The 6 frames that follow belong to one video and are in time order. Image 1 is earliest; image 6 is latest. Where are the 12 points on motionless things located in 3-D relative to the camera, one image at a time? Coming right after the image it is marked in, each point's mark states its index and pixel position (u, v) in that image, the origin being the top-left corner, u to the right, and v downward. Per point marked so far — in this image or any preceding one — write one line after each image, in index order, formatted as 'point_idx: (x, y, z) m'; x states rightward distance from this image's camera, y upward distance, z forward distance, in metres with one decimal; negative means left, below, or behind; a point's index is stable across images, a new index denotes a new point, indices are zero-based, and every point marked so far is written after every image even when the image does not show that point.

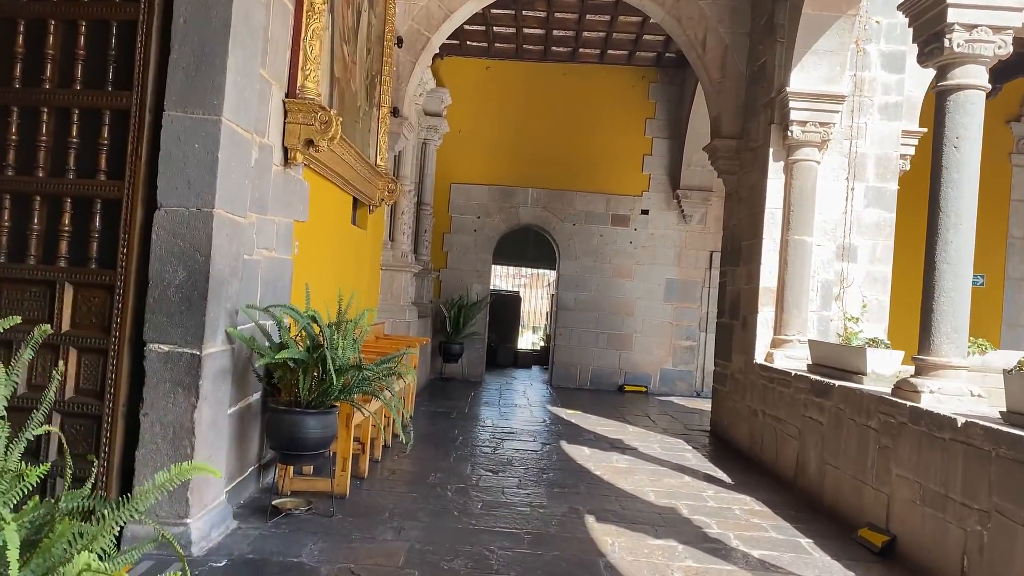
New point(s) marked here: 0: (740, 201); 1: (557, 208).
0: (+1.4, +0.5, +5.1) m
1: (+0.4, +0.8, +7.8) m
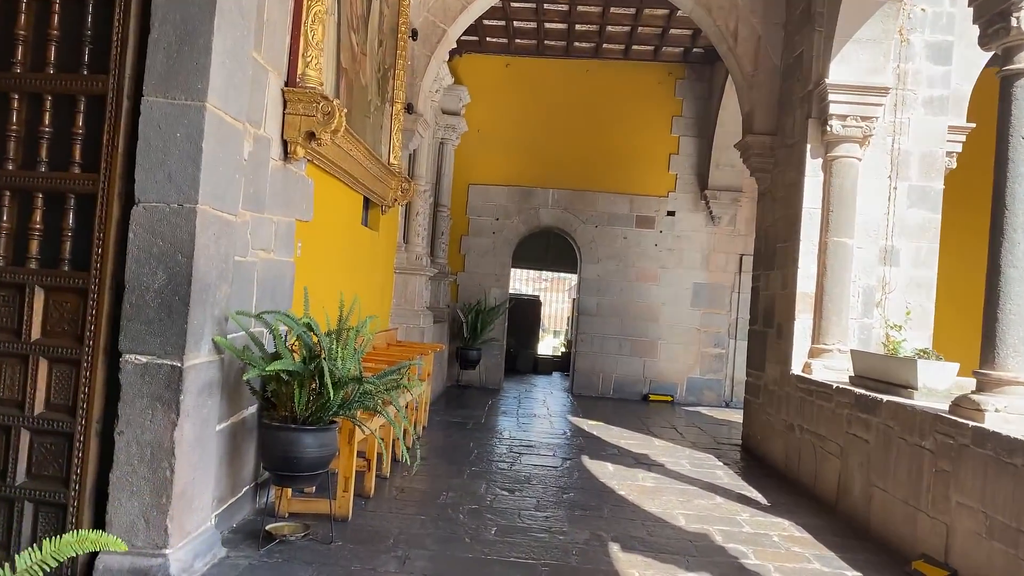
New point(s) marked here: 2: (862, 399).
0: (+1.5, +0.5, +4.8) m
1: (+0.6, +0.7, +7.5) m
2: (+1.4, -0.4, +3.4) m
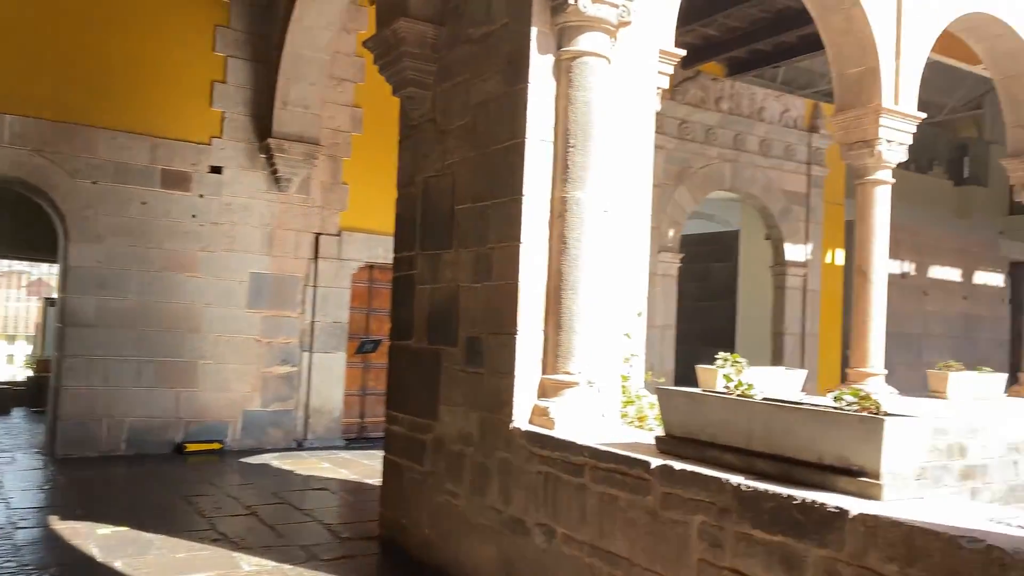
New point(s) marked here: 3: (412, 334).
0: (-0.2, +0.5, +2.9) m
1: (-2.5, +0.7, +4.6) m
2: (+0.5, -0.4, +1.6) m
3: (-0.4, -0.2, +3.0) m
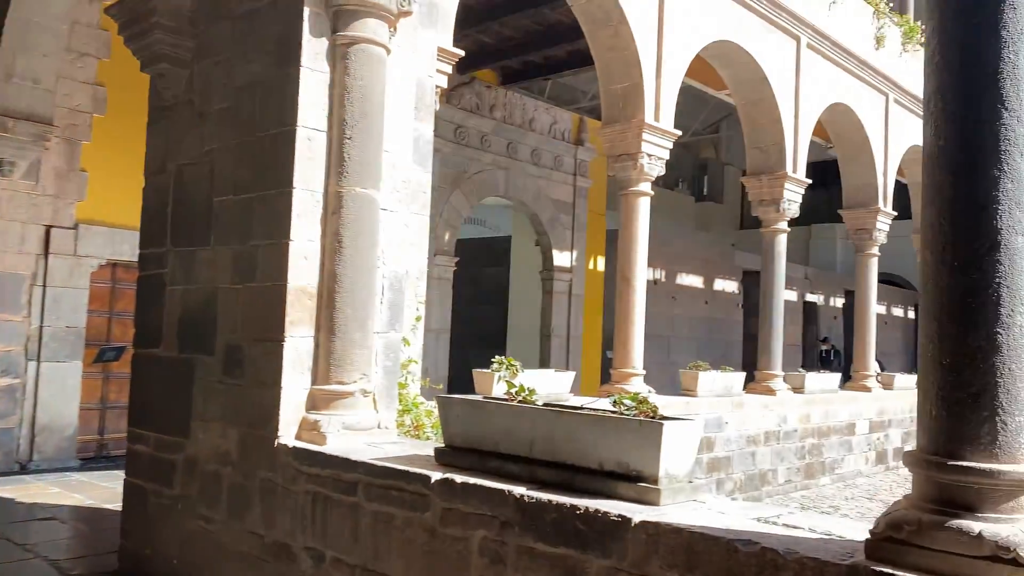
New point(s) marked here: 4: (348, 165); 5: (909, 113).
0: (-1.0, +0.5, +2.6) m
1: (-3.6, +0.8, +3.7) m
2: (0.0, -0.4, +1.5) m
3: (-1.1, -0.2, +2.7) m
4: (-0.5, +0.3, +2.3) m
5: (+2.9, +1.3, +6.2) m
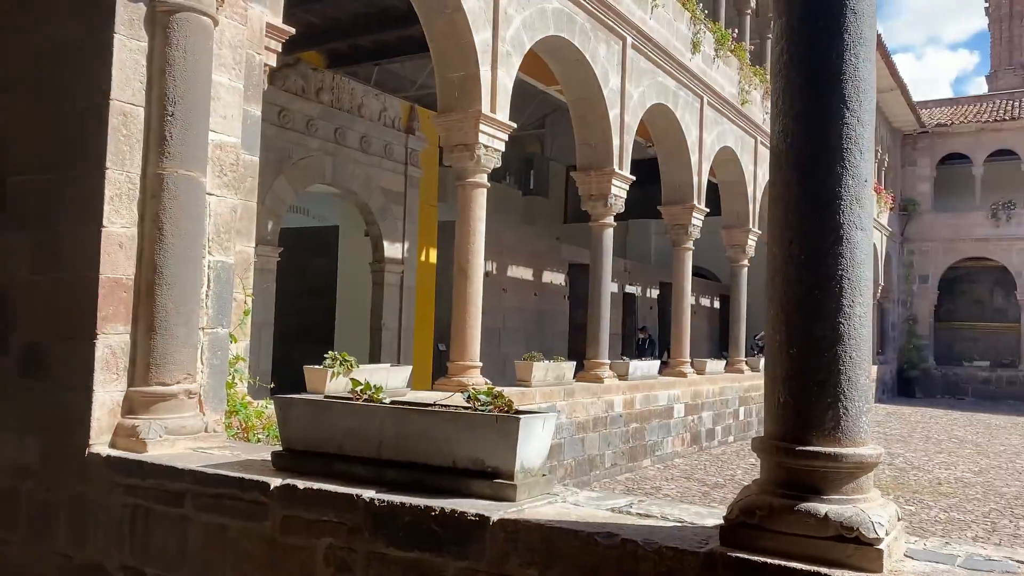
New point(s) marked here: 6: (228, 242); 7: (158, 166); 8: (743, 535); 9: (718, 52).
0: (-1.4, +0.6, +2.3) m
1: (-4.2, +0.8, +2.8) m
2: (-0.2, -0.4, +1.5) m
3: (-1.6, -0.1, +2.3) m
4: (-0.9, +0.4, +2.1) m
5: (+1.7, +1.4, +6.6) m
6: (-0.8, +0.1, +2.3) m
7: (-0.9, +0.3, +2.1) m
8: (+0.3, -0.4, +1.2) m
9: (+1.6, +1.9, +6.6) m
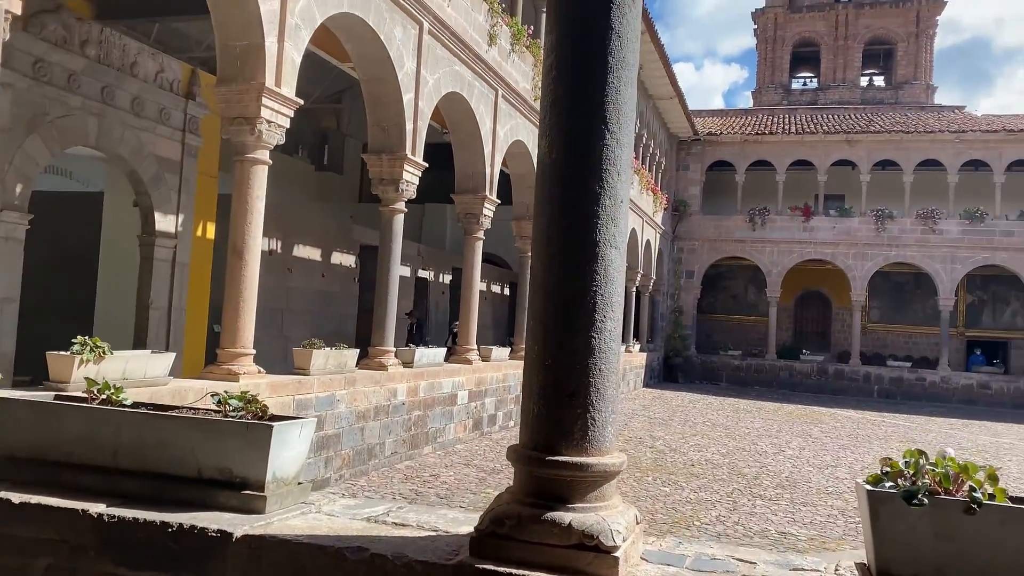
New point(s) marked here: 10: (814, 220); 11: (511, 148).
0: (-2.0, +0.6, +1.8) m
1: (-4.8, +1.0, +1.6) m
2: (-0.6, -0.4, +1.3) m
3: (-2.2, -0.1, +1.8) m
4: (-1.4, +0.4, +1.8) m
5: (0.0, +1.4, +6.7) m
6: (-1.4, +0.2, +2.0) m
7: (-1.4, +0.4, +1.8) m
8: (0.0, -0.4, +1.2) m
9: (0.0, +1.9, +6.7) m
10: (+4.2, +0.9, +11.5) m
11: (0.0, +1.2, +7.0) m
